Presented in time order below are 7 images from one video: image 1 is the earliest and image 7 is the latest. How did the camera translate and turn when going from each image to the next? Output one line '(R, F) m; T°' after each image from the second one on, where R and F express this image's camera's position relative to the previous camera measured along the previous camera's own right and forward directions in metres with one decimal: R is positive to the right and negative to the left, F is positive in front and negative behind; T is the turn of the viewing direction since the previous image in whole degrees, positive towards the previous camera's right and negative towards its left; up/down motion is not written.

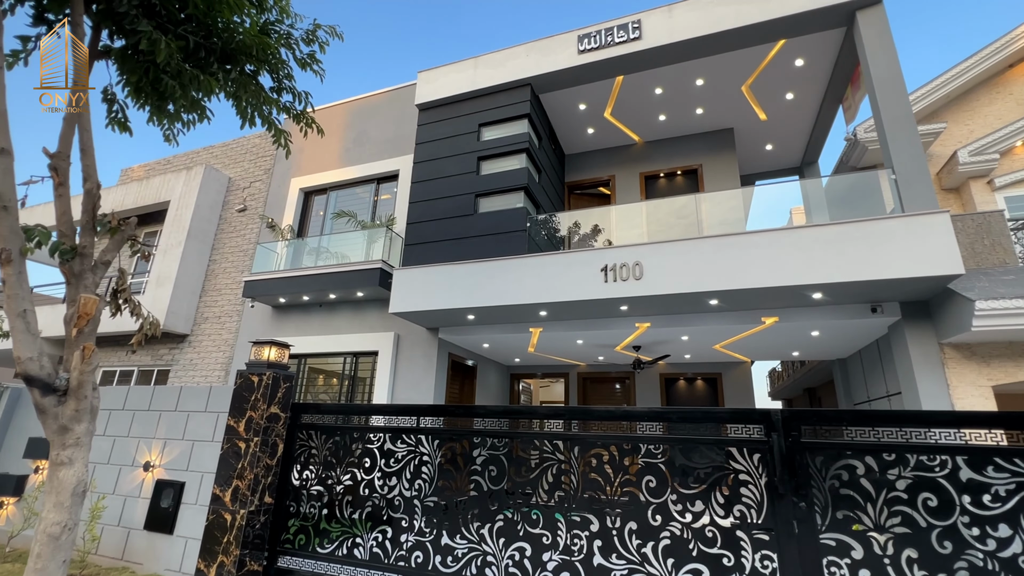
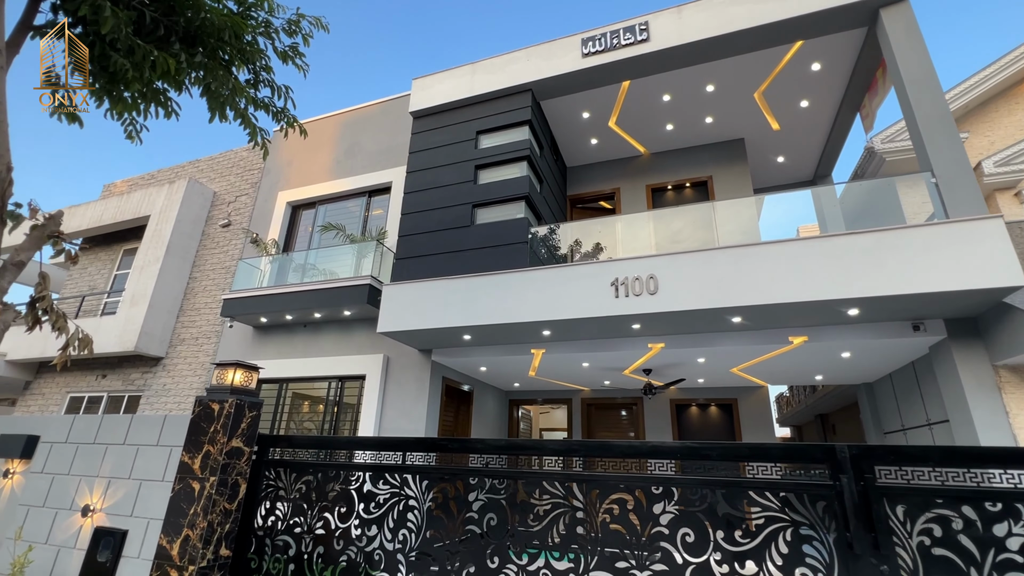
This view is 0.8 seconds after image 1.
(-0.1, +0.6) m; 0°
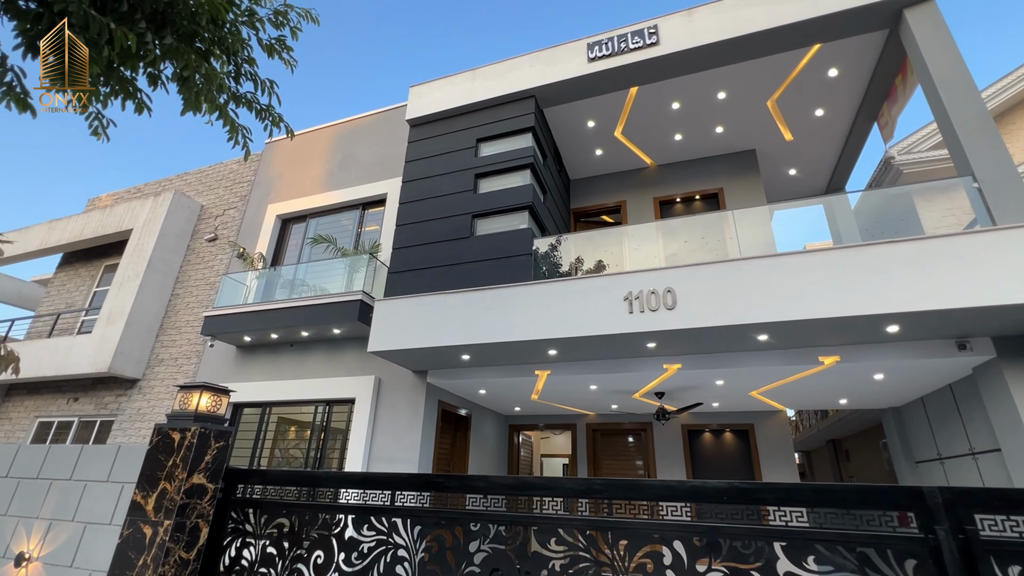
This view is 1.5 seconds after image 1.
(-0.1, +0.5) m; 0°
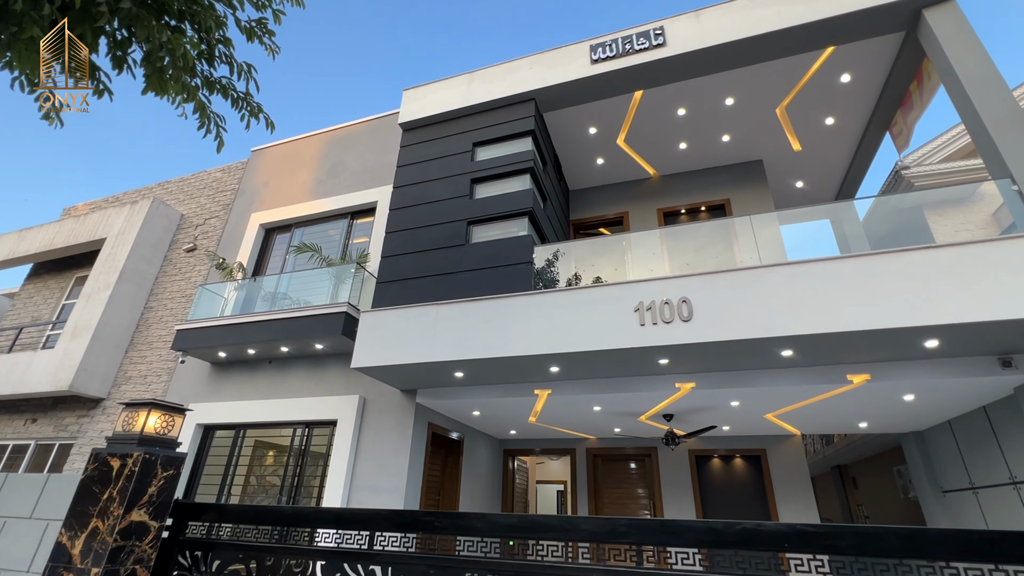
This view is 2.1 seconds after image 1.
(-0.1, +0.5) m; +1°
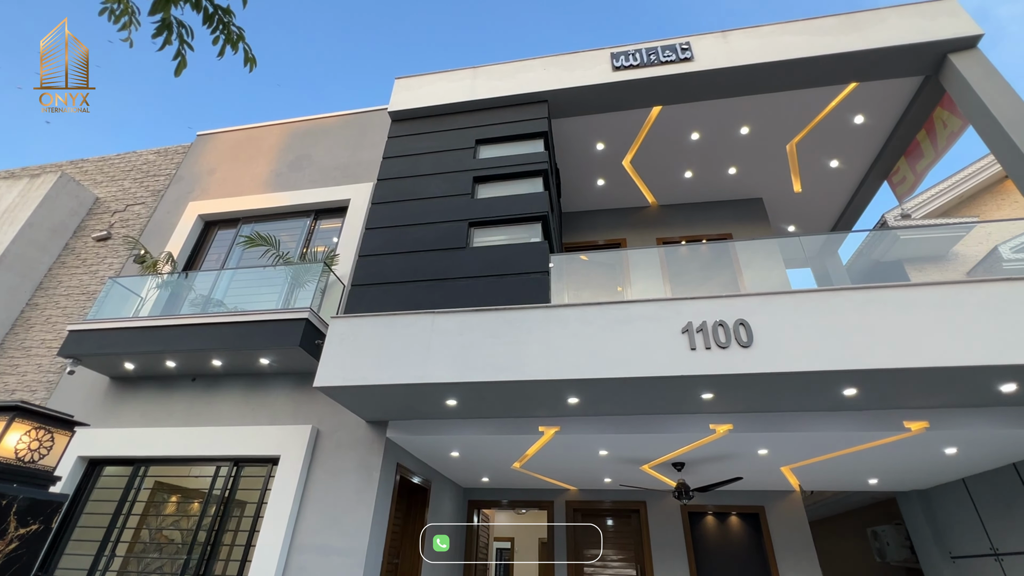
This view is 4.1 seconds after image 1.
(-0.7, +0.9) m; +7°
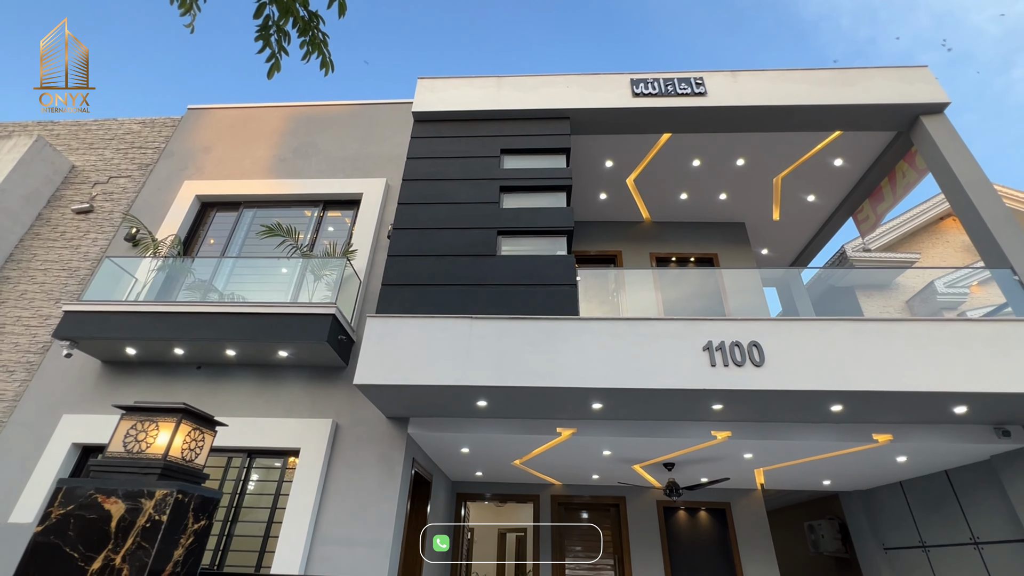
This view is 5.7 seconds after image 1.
(-0.9, -0.2) m; +6°
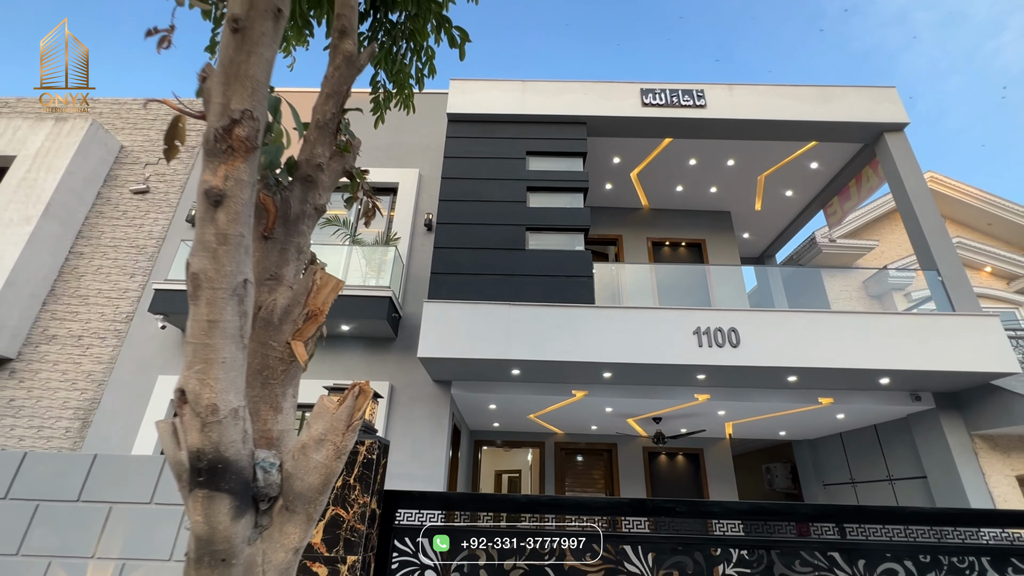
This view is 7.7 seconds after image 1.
(-0.6, -1.0) m; +2°
